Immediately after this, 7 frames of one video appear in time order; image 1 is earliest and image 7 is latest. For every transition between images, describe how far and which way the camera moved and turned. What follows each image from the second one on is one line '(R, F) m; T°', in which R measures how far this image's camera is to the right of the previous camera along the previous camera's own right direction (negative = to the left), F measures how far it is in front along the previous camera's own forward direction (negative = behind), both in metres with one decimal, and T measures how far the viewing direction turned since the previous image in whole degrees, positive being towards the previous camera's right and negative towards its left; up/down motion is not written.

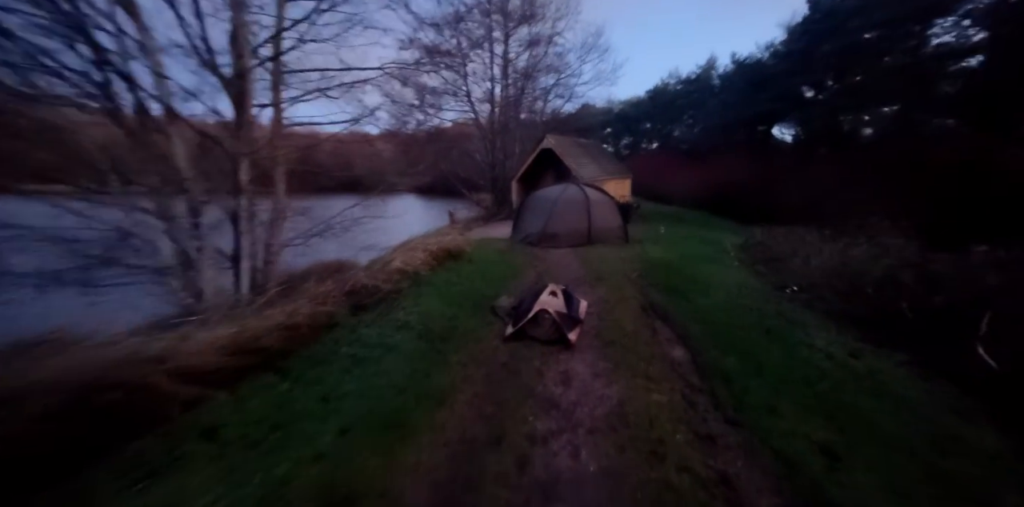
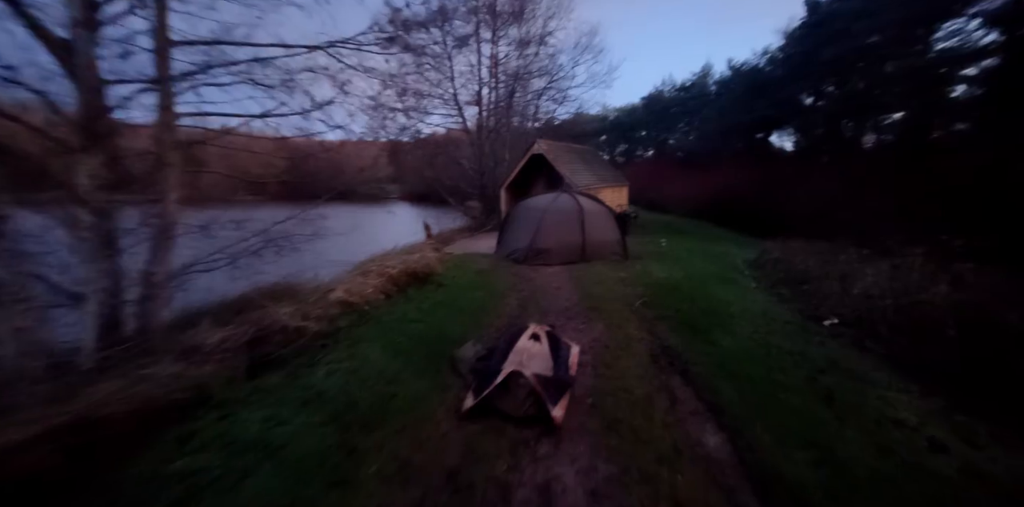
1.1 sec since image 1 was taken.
(+0.3, +1.3) m; +1°
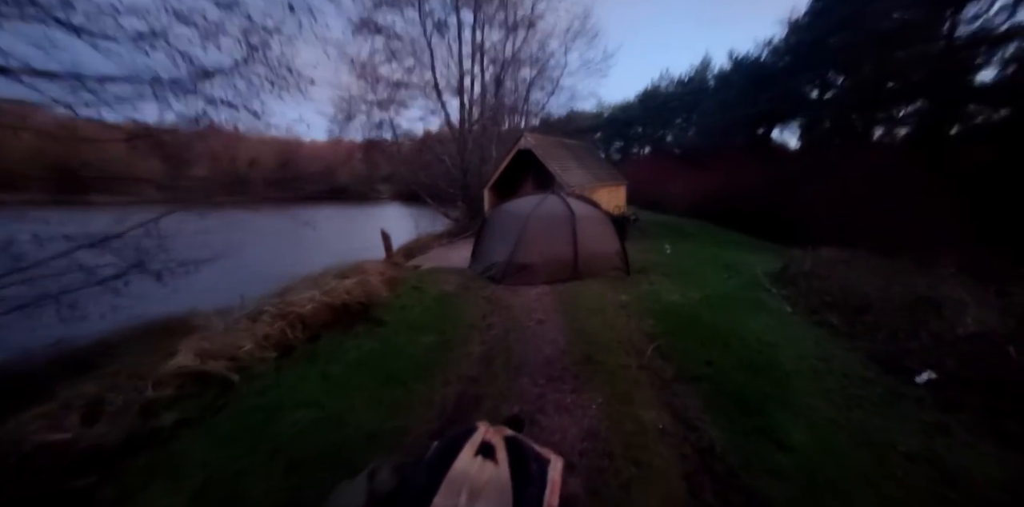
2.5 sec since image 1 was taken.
(+0.5, +1.8) m; +1°
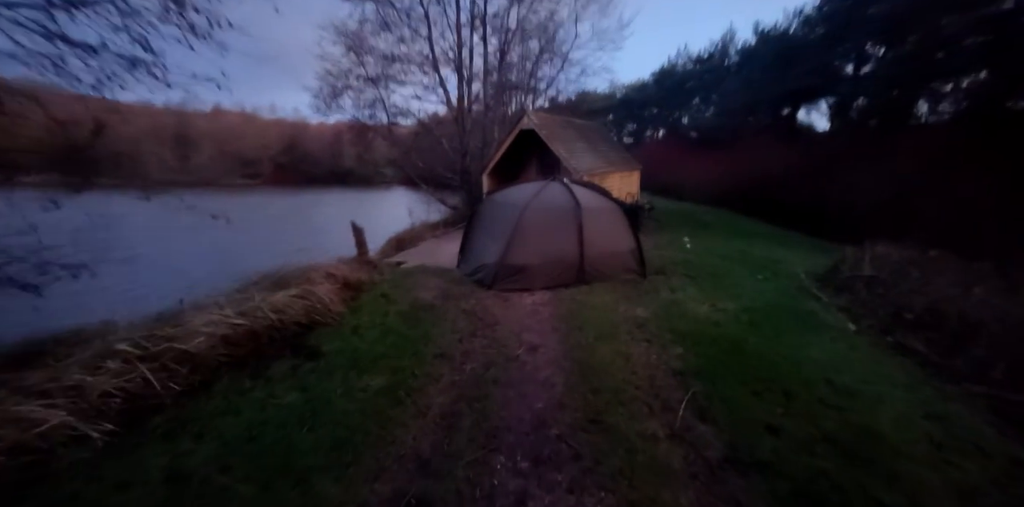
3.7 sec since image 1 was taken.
(+0.3, +1.4) m; -1°
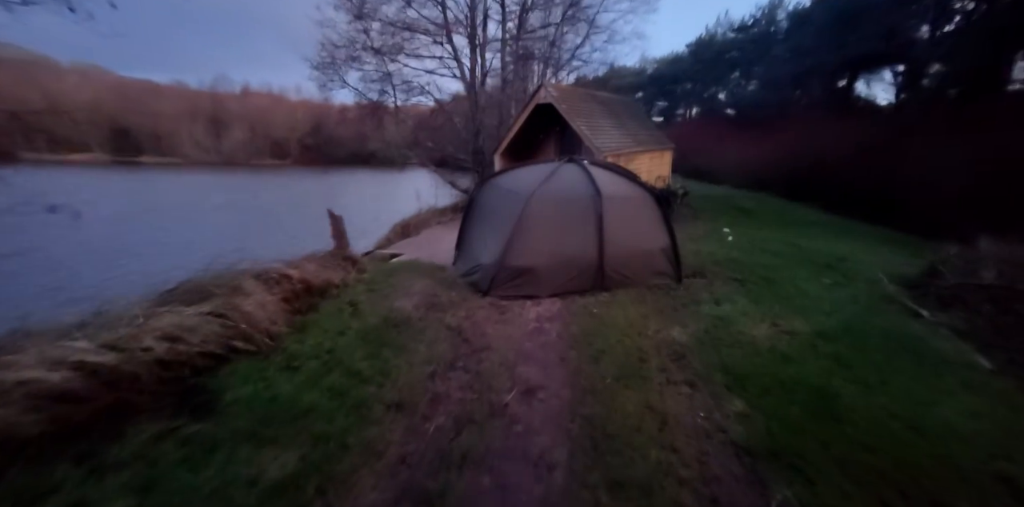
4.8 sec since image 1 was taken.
(+0.3, +1.3) m; -4°
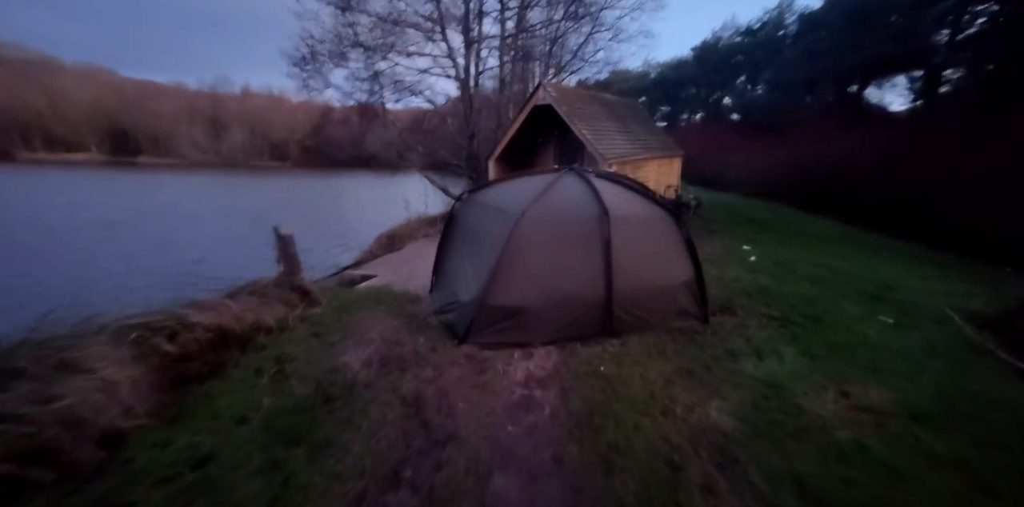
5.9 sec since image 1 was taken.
(+0.2, +1.1) m; 0°
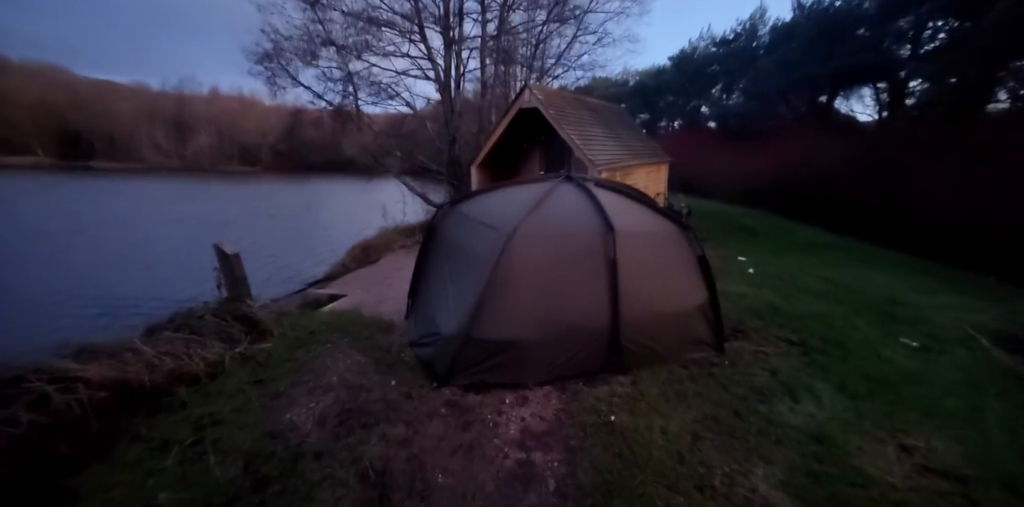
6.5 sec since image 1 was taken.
(-0.1, +0.7) m; +3°
